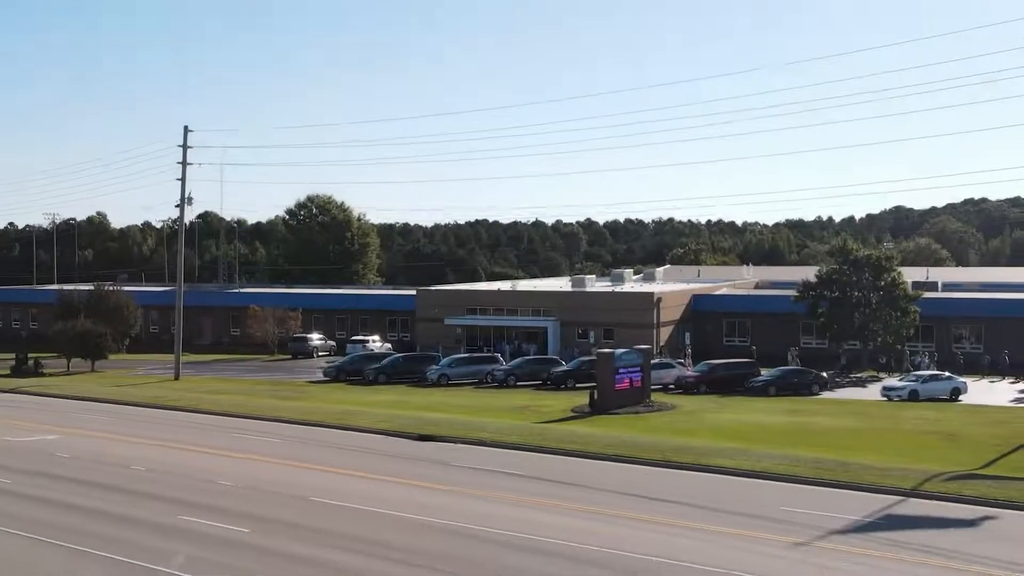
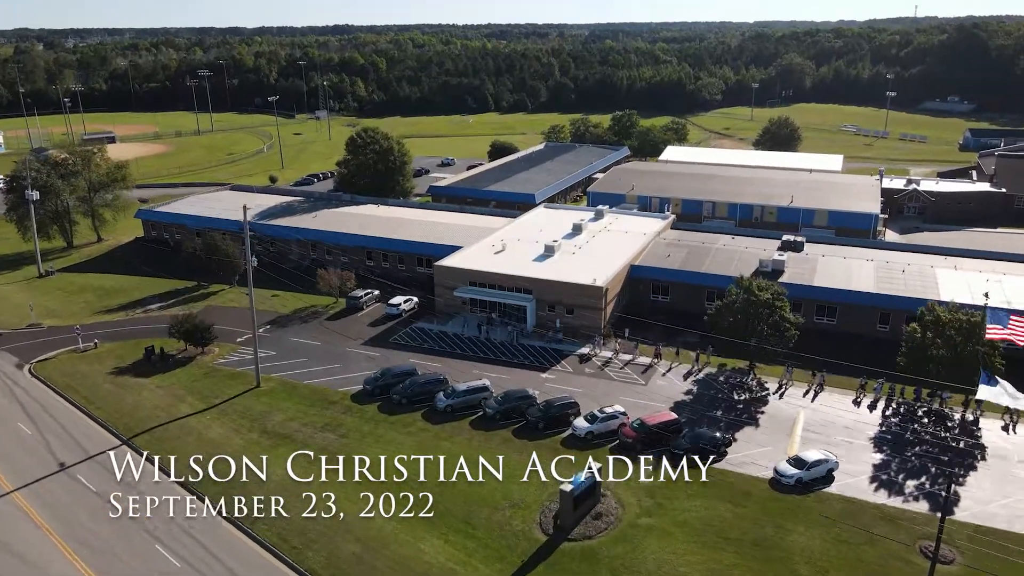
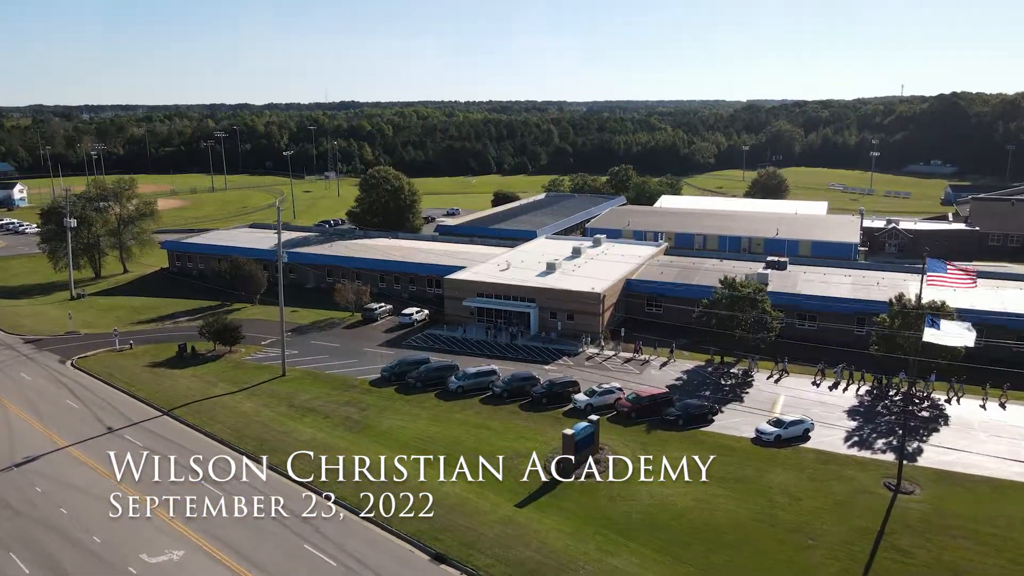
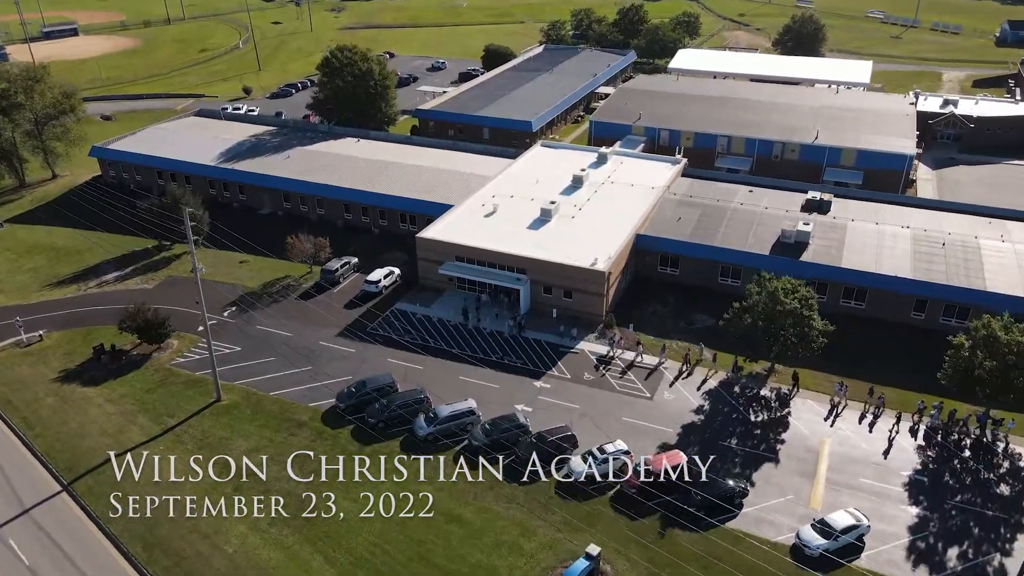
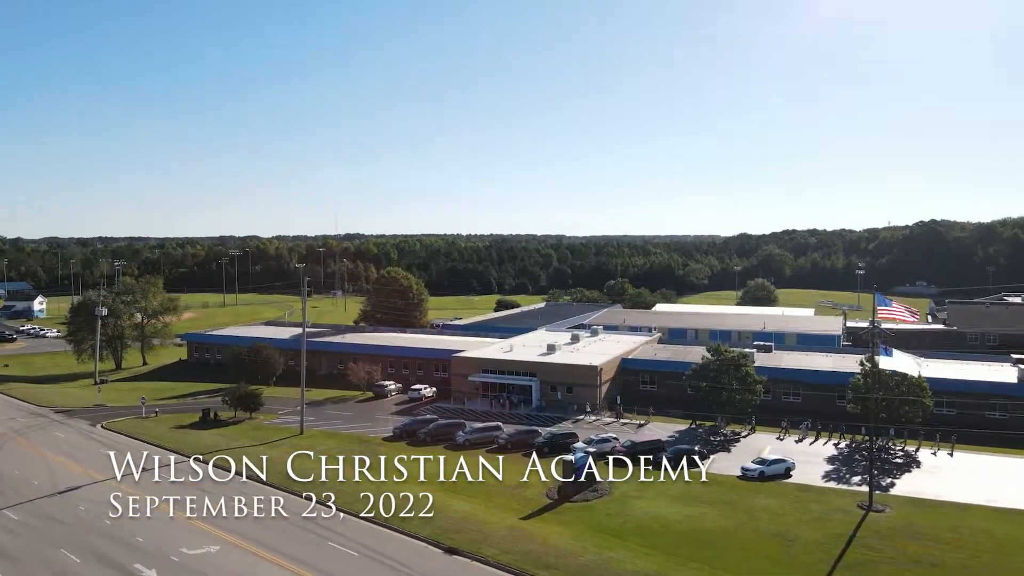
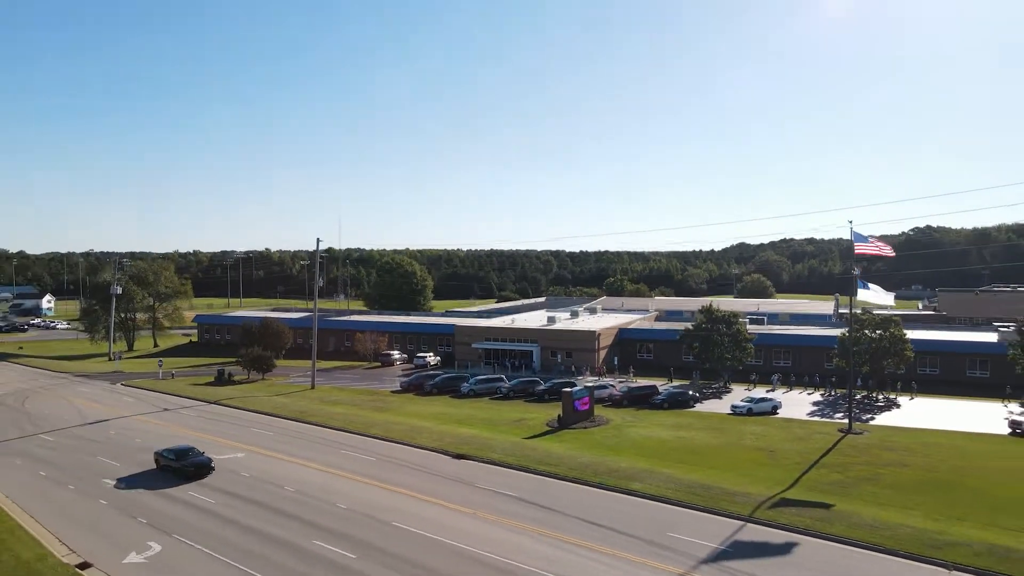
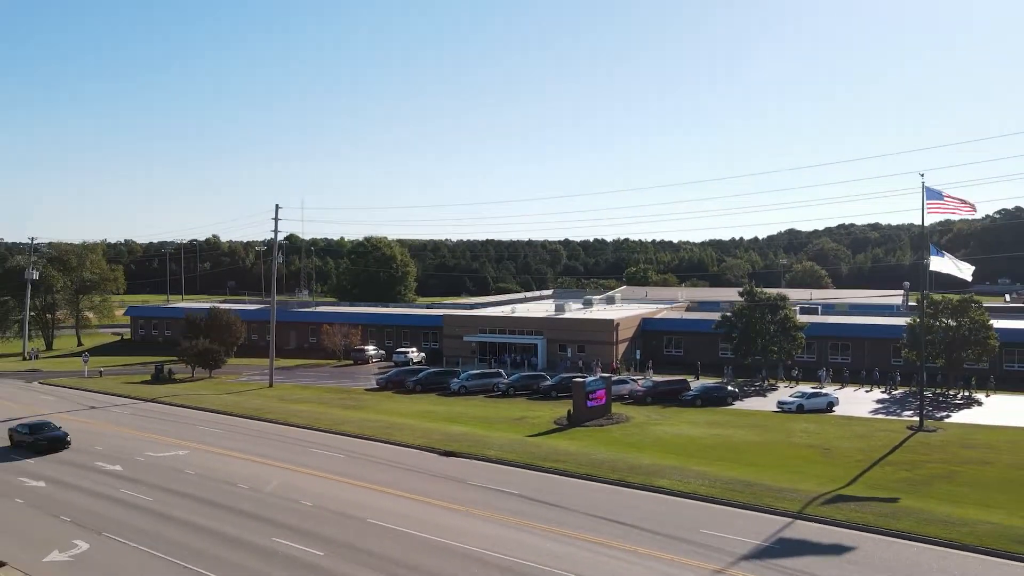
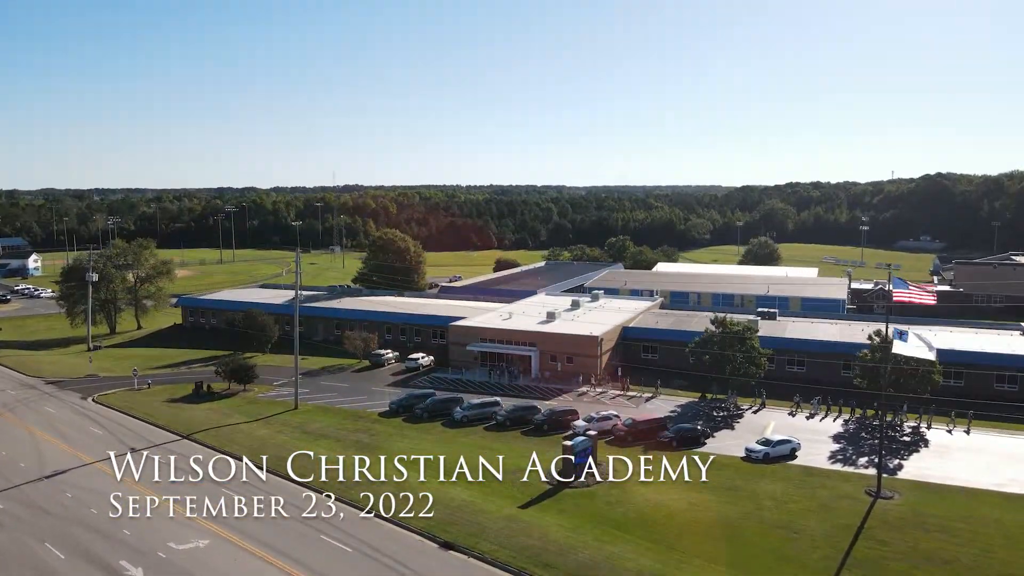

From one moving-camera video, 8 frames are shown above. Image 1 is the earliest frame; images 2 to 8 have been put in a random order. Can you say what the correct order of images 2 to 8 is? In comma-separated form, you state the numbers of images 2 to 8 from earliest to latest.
7, 6, 5, 8, 3, 2, 4
